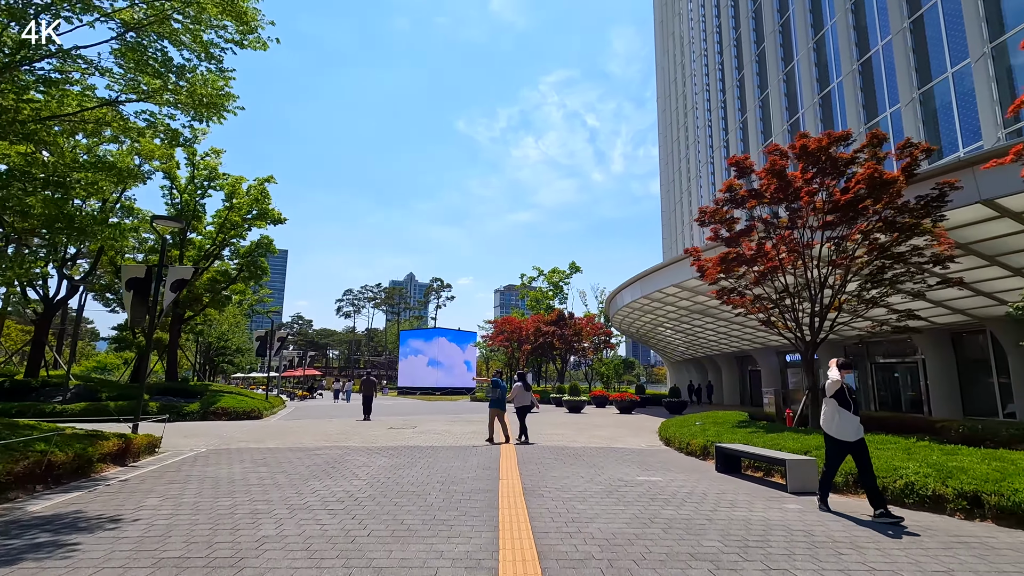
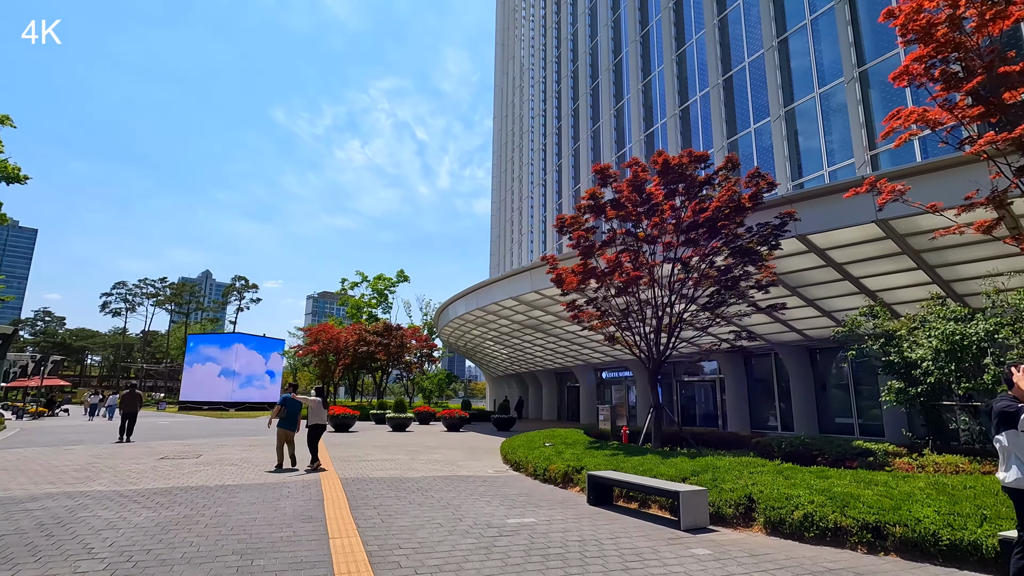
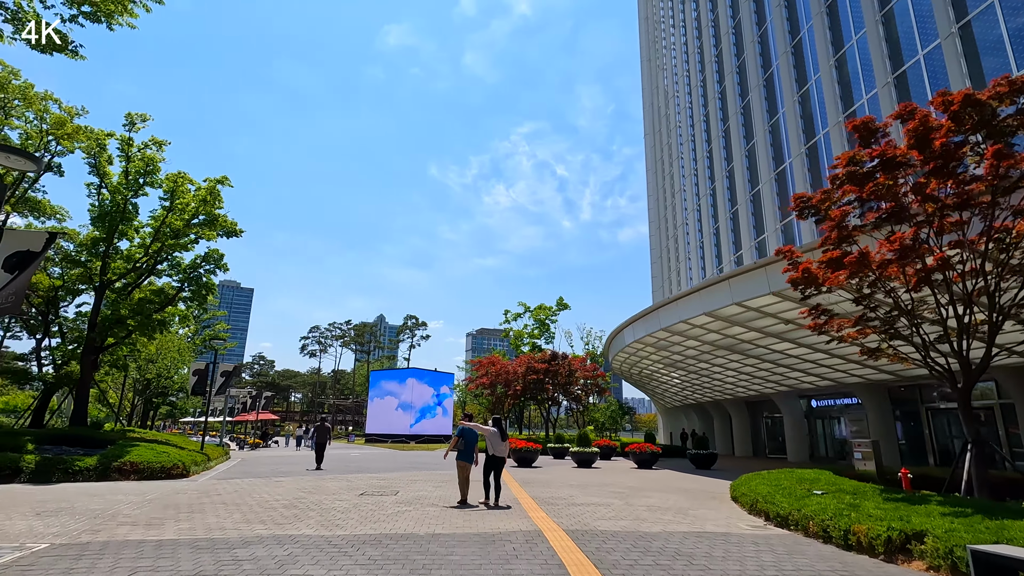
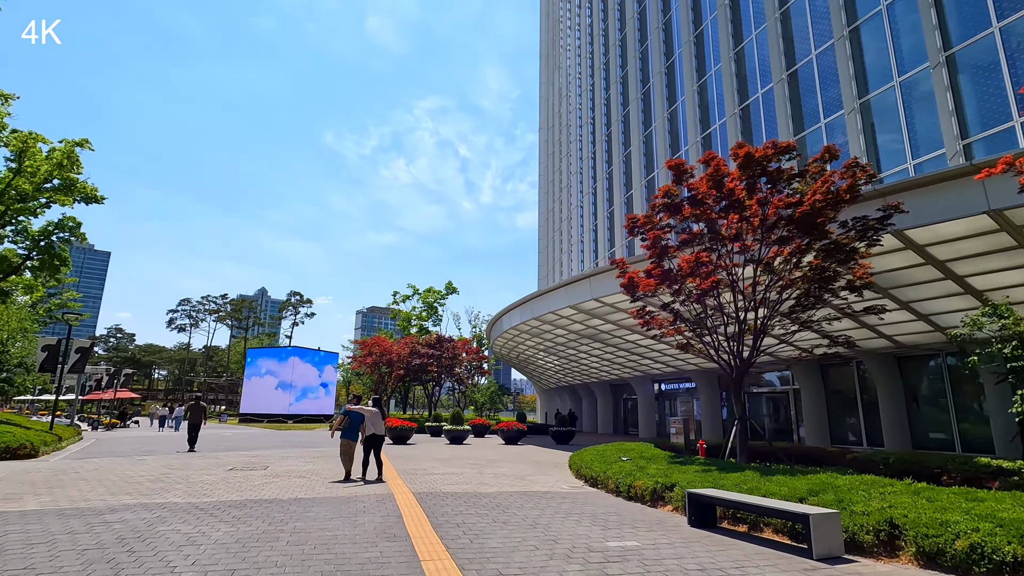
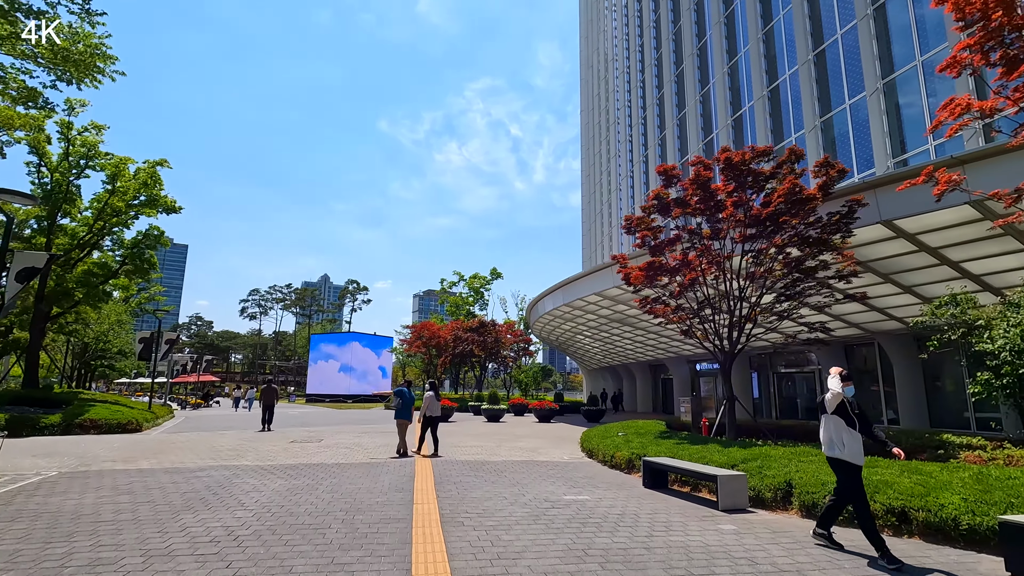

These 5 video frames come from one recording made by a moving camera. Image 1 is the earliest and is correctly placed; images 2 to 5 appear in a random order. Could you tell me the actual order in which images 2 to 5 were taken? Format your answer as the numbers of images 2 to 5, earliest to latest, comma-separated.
5, 2, 4, 3
